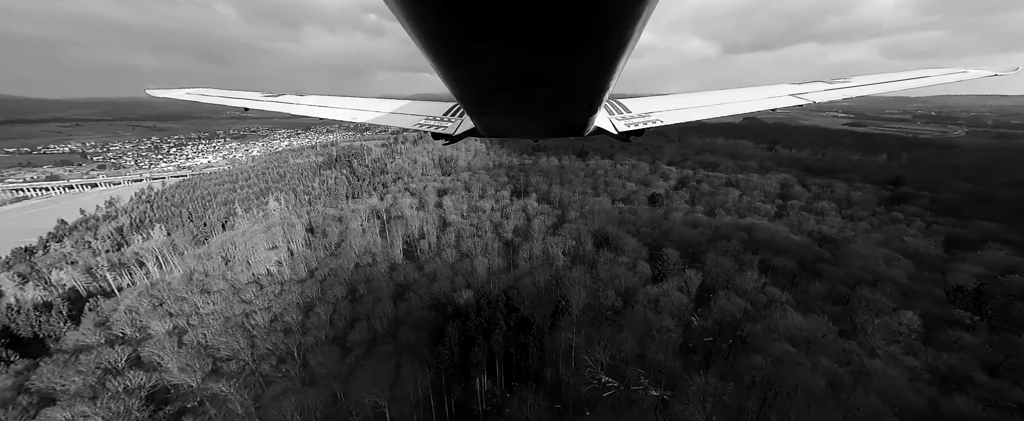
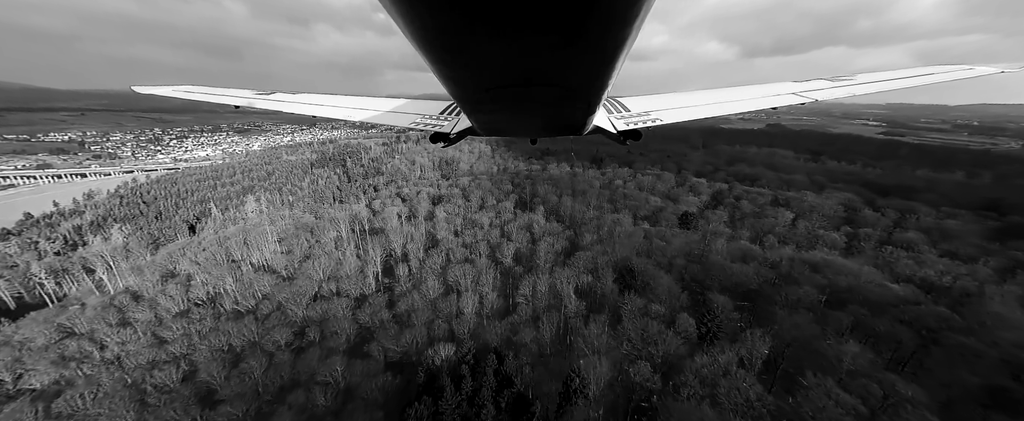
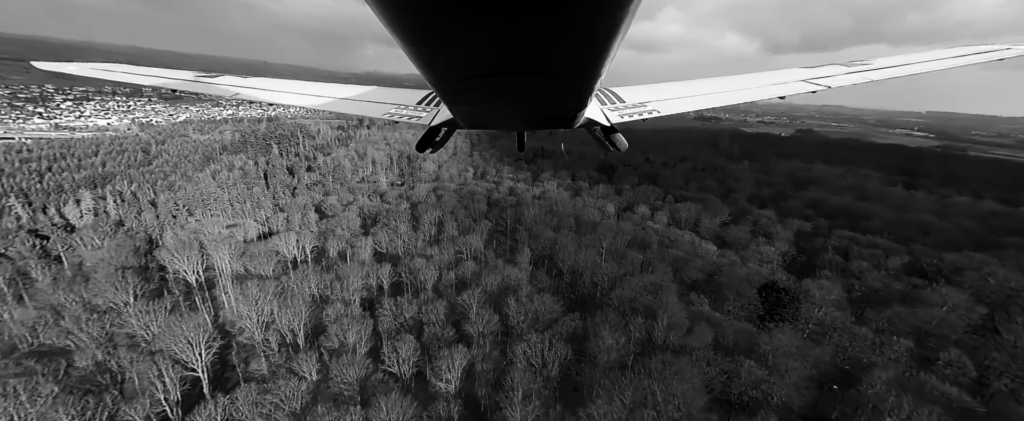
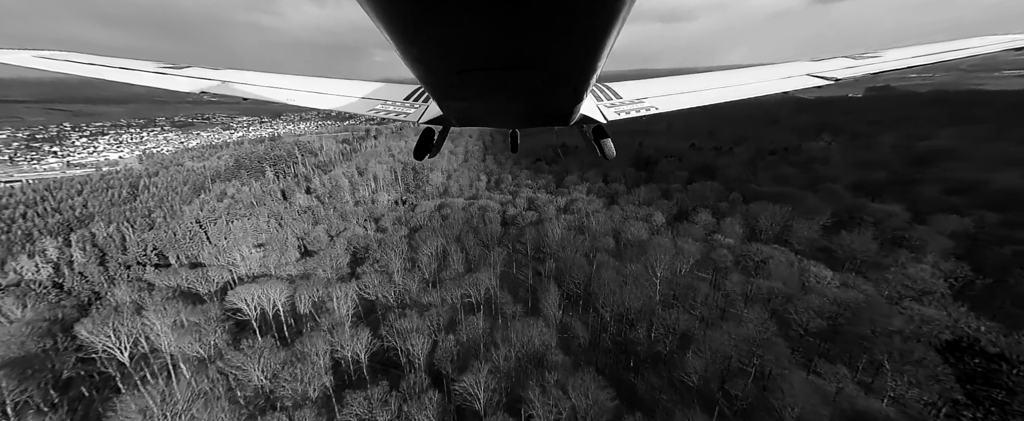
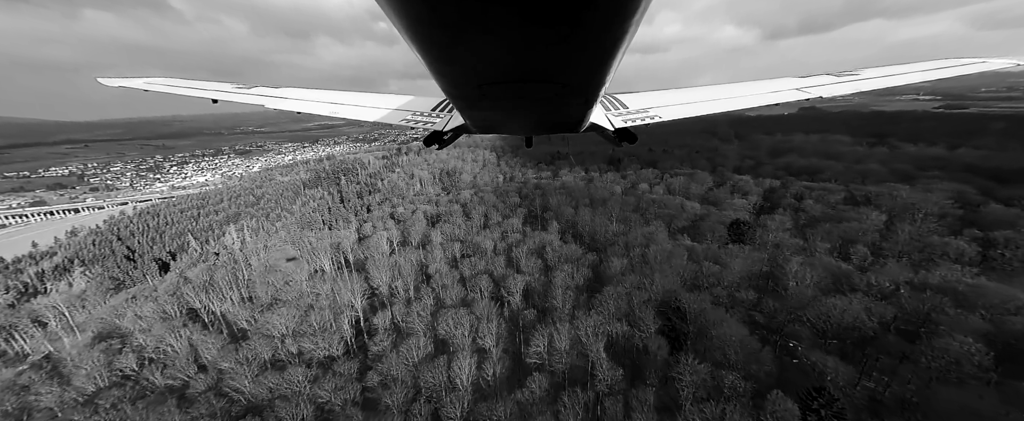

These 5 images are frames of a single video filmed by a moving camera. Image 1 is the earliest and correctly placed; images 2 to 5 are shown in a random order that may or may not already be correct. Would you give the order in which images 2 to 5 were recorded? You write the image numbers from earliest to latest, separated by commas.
2, 5, 3, 4
